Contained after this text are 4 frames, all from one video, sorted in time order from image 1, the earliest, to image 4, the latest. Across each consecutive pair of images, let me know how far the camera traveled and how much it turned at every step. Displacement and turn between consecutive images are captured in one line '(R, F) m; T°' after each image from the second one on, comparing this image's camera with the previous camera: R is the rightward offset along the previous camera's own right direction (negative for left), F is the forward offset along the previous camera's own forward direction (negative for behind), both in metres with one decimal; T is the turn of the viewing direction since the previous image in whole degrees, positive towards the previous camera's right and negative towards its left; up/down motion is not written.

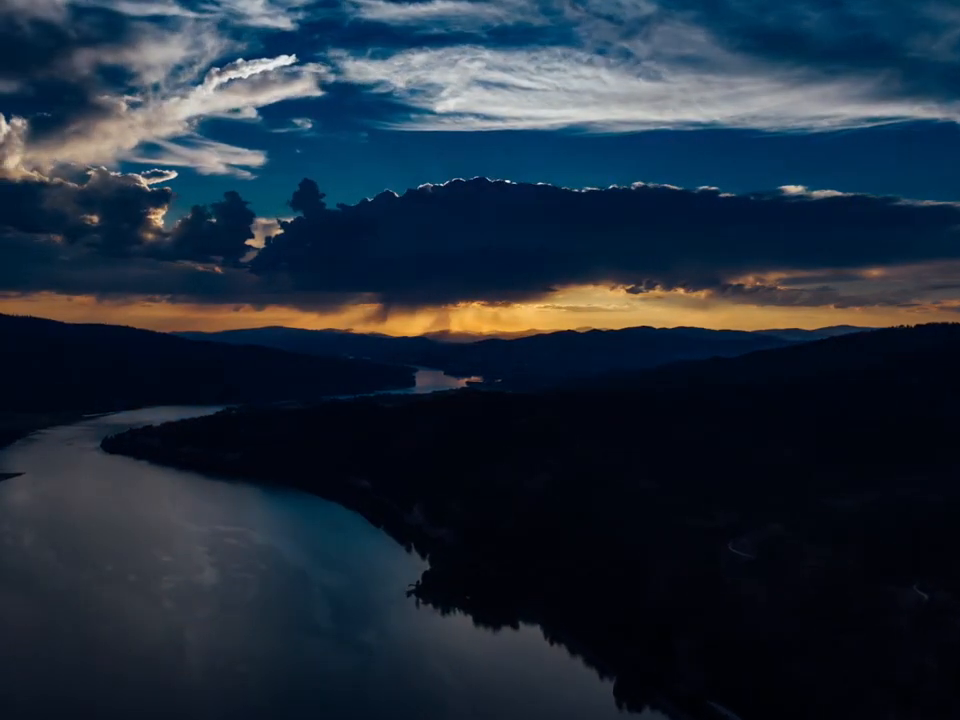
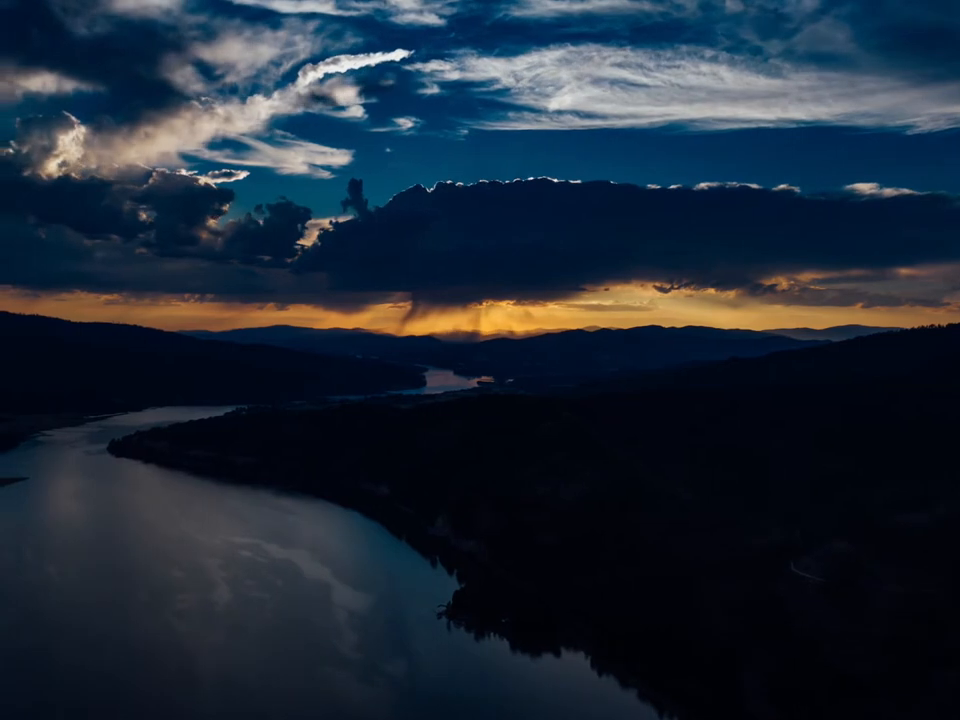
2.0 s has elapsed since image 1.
(-1.4, 0.0) m; 0°
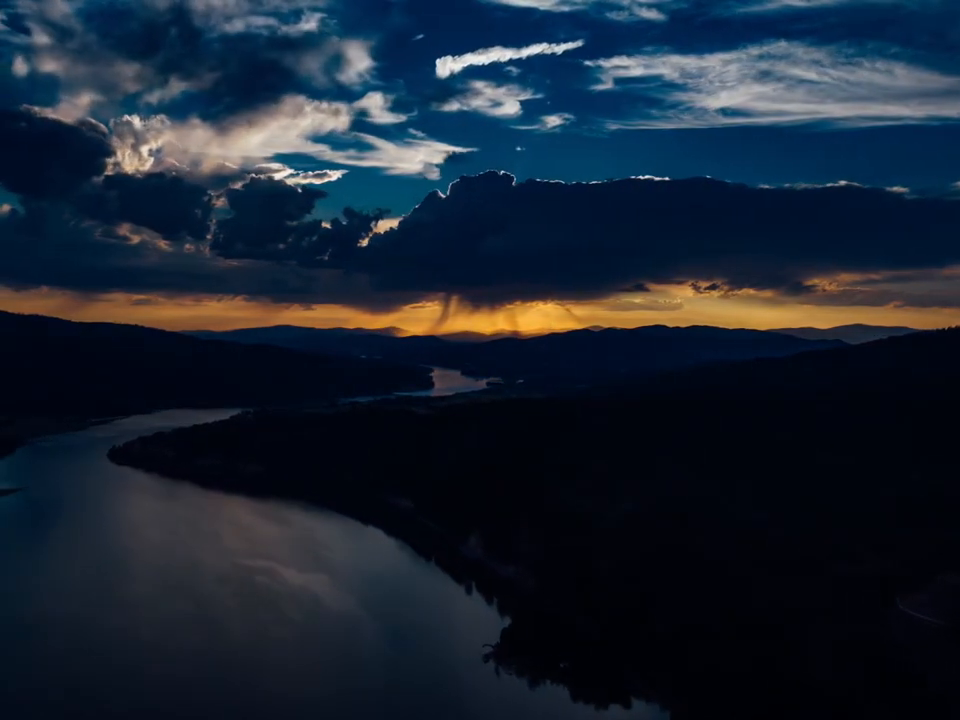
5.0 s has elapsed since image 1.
(-2.2, +0.1) m; 0°
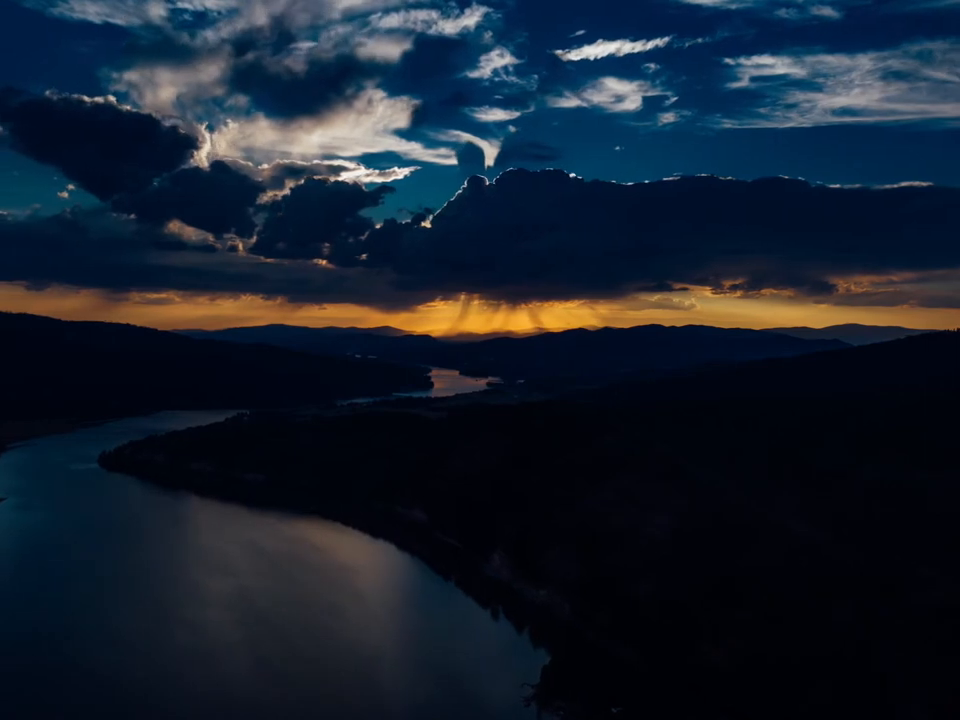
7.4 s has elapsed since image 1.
(-1.0, +0.5) m; 0°
